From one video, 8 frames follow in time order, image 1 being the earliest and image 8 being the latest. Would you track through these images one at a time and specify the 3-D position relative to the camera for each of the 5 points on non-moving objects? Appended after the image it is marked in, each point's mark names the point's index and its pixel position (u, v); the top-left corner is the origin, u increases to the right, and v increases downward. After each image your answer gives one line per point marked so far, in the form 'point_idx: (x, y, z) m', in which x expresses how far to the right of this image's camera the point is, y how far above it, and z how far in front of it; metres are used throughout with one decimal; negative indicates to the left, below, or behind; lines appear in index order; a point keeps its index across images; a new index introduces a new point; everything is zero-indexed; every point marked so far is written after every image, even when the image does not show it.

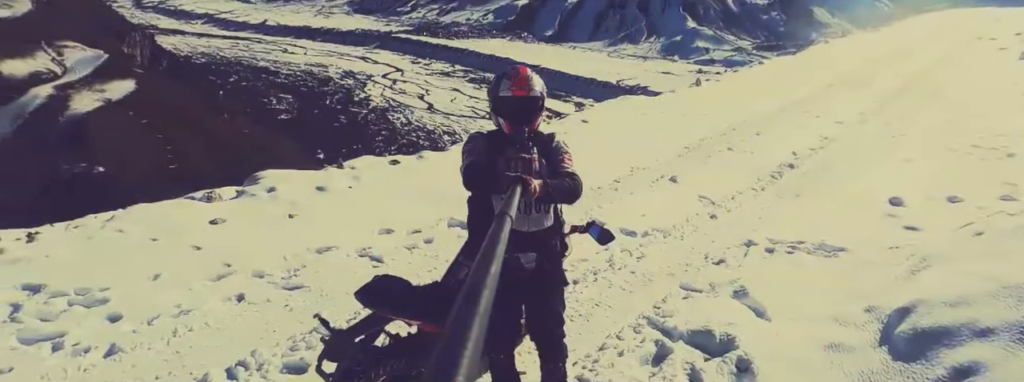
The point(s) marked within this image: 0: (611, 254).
0: (+1.0, -0.6, +6.0) m
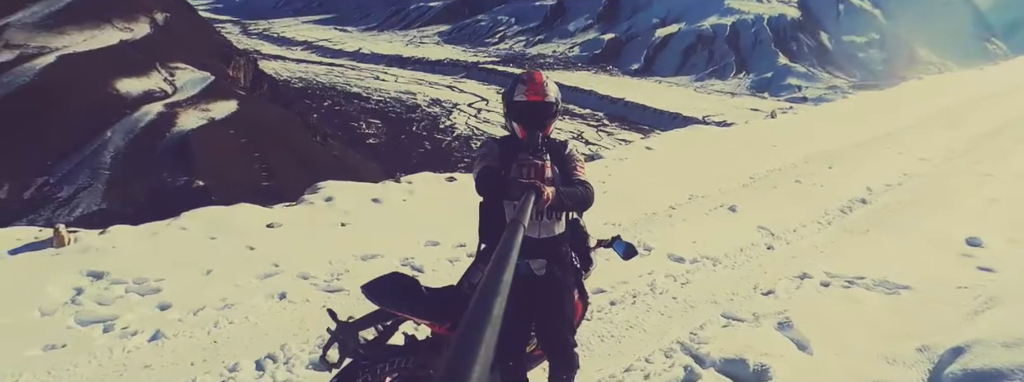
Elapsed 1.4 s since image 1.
0: (+1.4, -0.9, +5.8) m
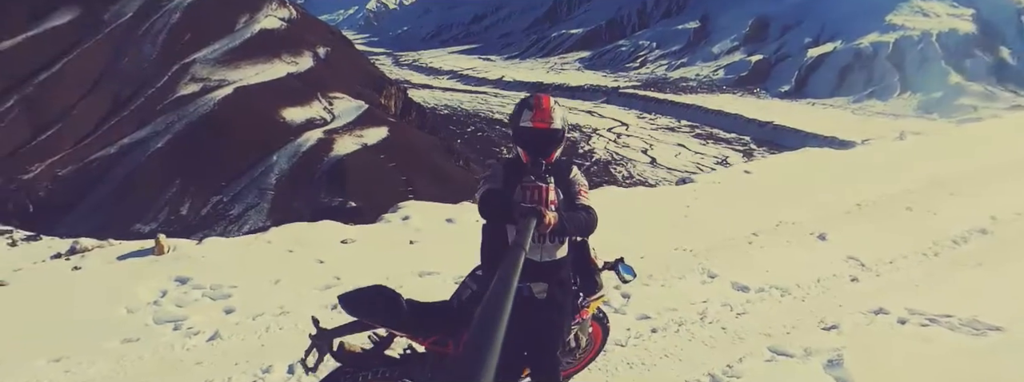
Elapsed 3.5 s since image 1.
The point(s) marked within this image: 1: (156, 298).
0: (+1.8, -1.1, +5.5) m
1: (-3.5, -1.0, +5.7) m
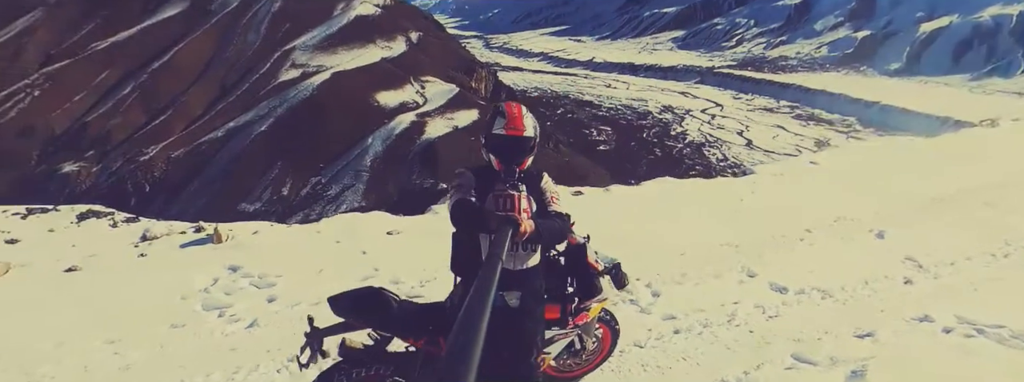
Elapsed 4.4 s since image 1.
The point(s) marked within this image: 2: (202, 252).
0: (+2.1, -1.1, +5.3) m
1: (-3.2, -1.0, +6.1) m
2: (-3.9, -0.8, +7.3) m
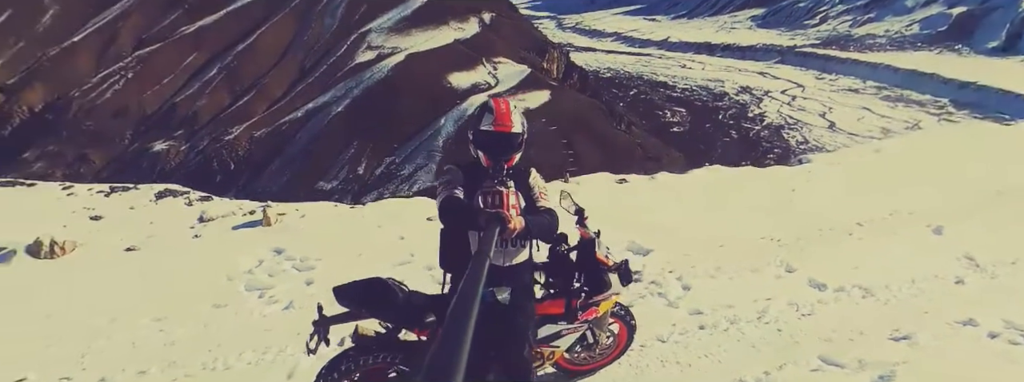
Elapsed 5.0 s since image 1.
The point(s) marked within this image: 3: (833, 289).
0: (+2.3, -1.0, +5.2) m
1: (-2.9, -0.8, +6.4) m
2: (-3.4, -0.6, +7.7) m
3: (+3.0, -0.9, +5.5) m
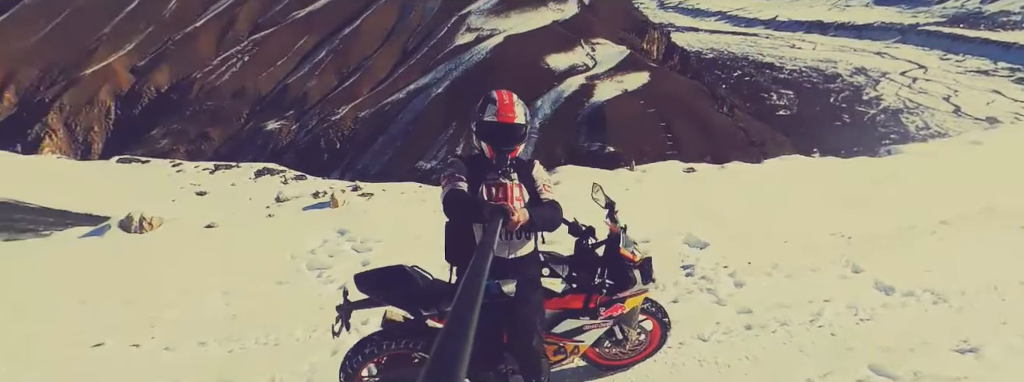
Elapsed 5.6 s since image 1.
0: (+2.6, -1.0, +4.9) m
1: (-2.3, -0.7, +6.8) m
2: (-2.7, -0.3, +8.1) m
3: (+3.4, -0.9, +5.1) m
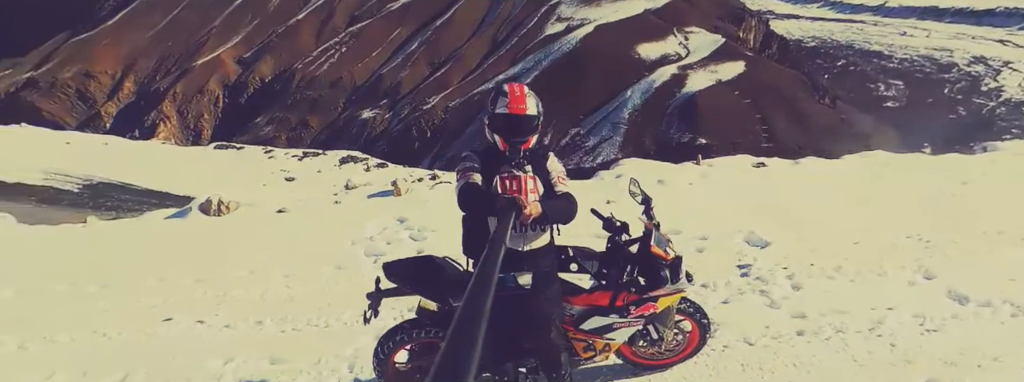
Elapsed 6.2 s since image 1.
0: (+3.0, -1.0, +4.6) m
1: (-1.7, -0.5, +7.1) m
2: (-1.9, -0.2, +8.5) m
3: (+3.8, -0.9, +4.7) m
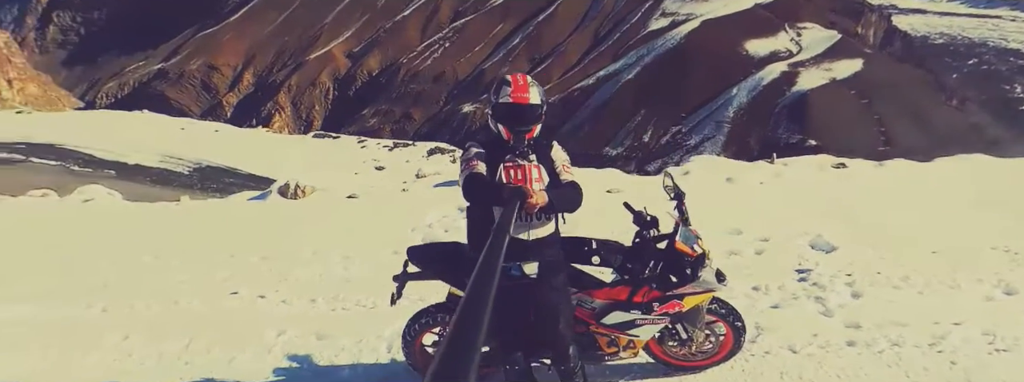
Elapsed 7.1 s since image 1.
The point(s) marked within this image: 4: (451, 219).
0: (+3.2, -1.0, +4.2) m
1: (-1.0, -0.4, +7.4) m
2: (-1.0, 0.0, +8.7) m
3: (+4.1, -1.0, +4.3) m
4: (-0.8, -0.4, +7.5) m
